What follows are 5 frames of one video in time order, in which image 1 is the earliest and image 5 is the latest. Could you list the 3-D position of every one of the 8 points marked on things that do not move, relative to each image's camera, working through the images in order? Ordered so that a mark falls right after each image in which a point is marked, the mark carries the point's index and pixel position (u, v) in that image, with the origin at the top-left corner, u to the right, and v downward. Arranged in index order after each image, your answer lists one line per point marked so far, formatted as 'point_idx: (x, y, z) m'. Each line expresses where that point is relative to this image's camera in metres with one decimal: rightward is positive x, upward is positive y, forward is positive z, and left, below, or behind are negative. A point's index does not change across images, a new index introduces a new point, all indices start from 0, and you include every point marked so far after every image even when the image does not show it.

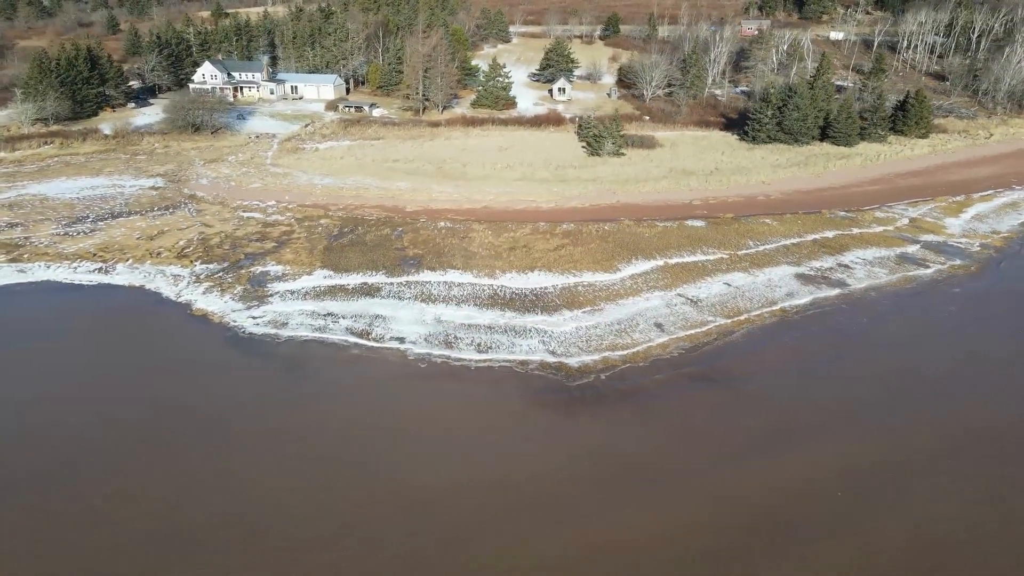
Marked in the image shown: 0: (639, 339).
0: (+2.9, -1.2, +16.8) m
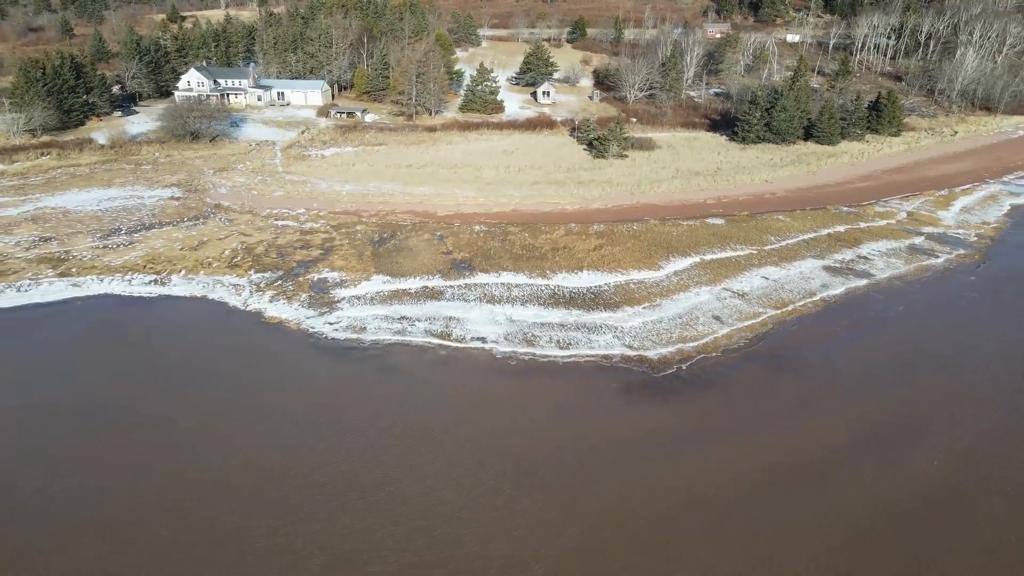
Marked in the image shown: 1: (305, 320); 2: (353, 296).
0: (+4.7, -1.0, +18.0) m
1: (-5.2, -0.8, +18.4) m
2: (-4.2, -0.2, +19.7) m
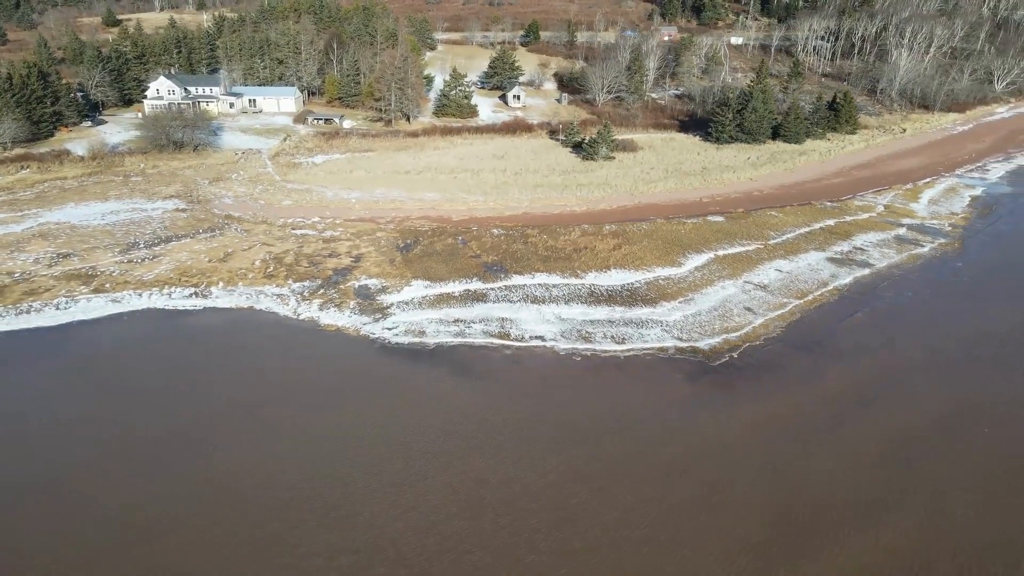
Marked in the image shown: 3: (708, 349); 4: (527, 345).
0: (+6.0, -0.9, +19.3) m
1: (-3.8, -1.0, +18.8) m
2: (-3.1, -0.4, +20.3) m
3: (+4.7, -1.5, +17.9) m
4: (+0.3, -1.4, +18.0) m
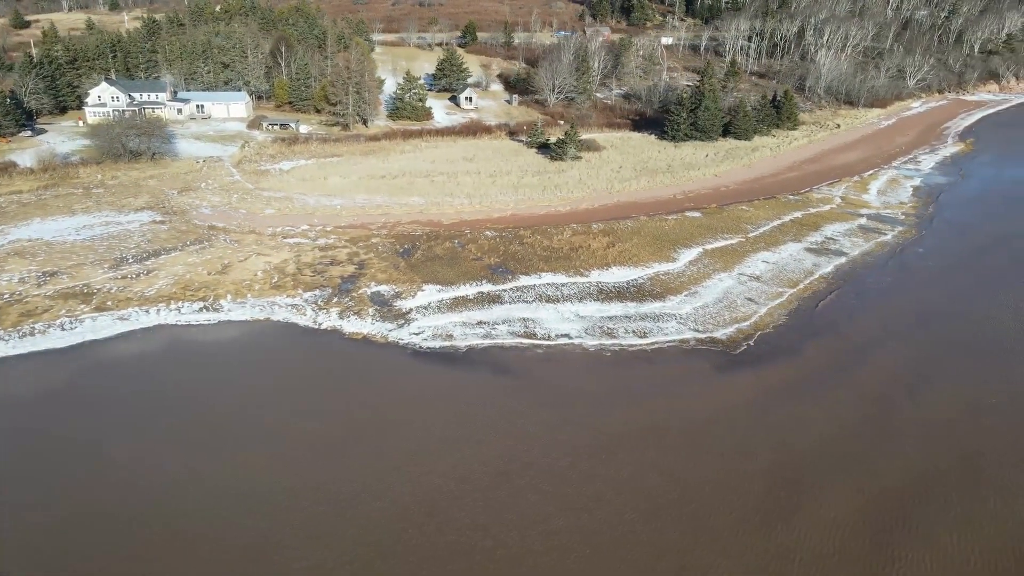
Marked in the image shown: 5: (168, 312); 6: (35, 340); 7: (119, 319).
0: (+6.5, -0.7, +20.5) m
1: (-3.2, -1.2, +19.0) m
2: (-2.6, -0.5, +20.4) m
3: (+5.4, -1.3, +19.0) m
4: (+1.1, -1.4, +18.6) m
5: (-9.2, -0.7, +19.8) m
6: (-11.8, -1.3, +18.2) m
7: (-10.3, -0.8, +19.4) m
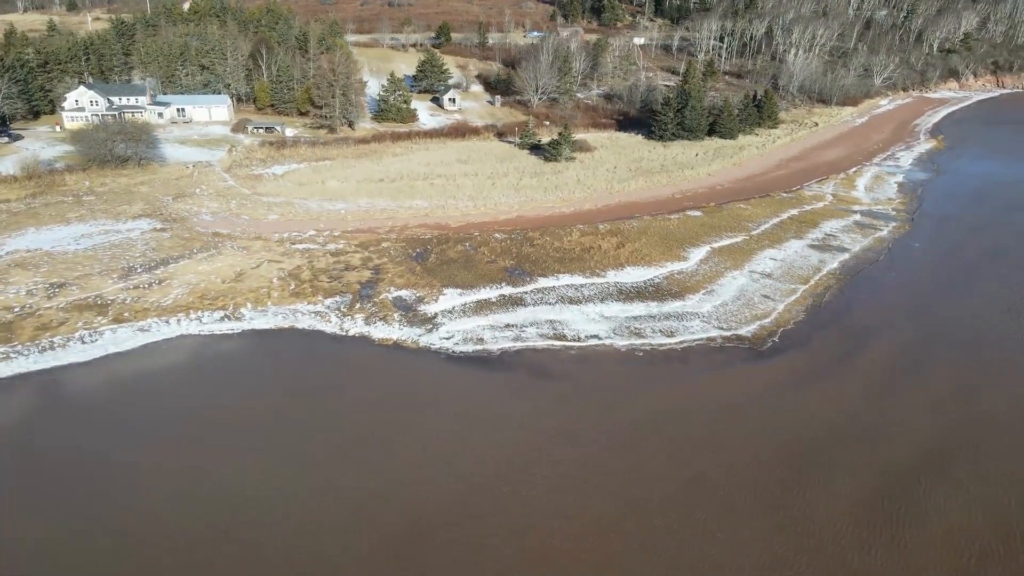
0: (+7.2, -0.6, +21.0) m
1: (-2.4, -1.3, +18.9) m
2: (-1.9, -0.6, +20.4) m
3: (+6.2, -1.3, +19.4) m
4: (+1.9, -1.5, +18.8) m
5: (-8.5, -0.9, +19.4) m
6: (-10.9, -1.6, +17.7) m
7: (-9.6, -1.1, +19.0) m
